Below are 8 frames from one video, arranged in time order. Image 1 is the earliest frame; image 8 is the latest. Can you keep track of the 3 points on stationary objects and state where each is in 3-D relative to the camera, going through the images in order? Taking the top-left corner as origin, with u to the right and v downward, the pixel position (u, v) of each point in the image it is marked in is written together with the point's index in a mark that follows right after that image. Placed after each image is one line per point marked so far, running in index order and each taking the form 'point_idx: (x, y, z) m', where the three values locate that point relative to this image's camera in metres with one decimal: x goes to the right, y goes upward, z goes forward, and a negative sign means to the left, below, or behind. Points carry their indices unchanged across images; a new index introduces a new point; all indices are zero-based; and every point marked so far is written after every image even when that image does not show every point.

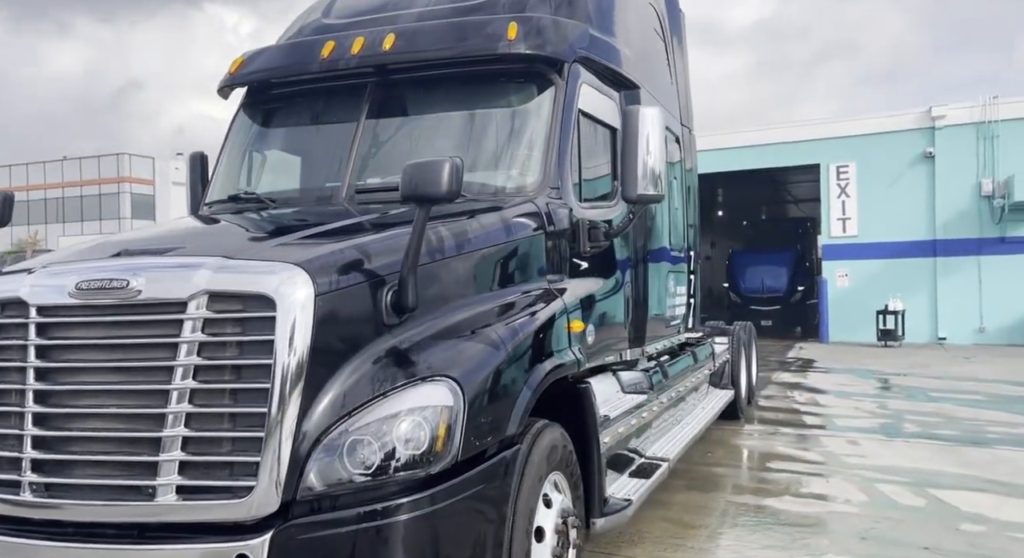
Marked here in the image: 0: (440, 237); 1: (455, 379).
0: (-0.3, +0.2, +3.0) m
1: (-0.2, -0.3, +2.6) m
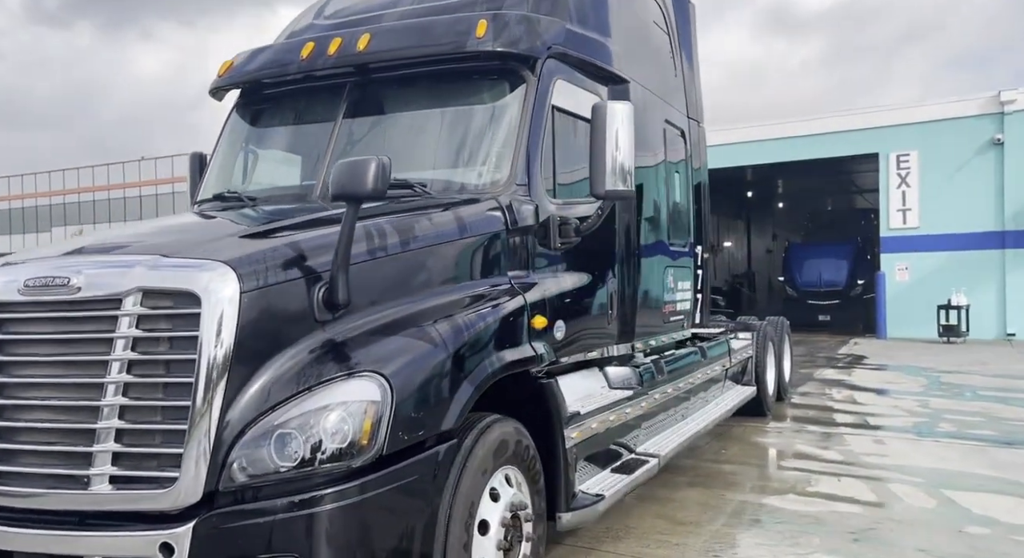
0: (-0.5, +0.2, +3.1) m
1: (-0.4, -0.3, +2.7) m
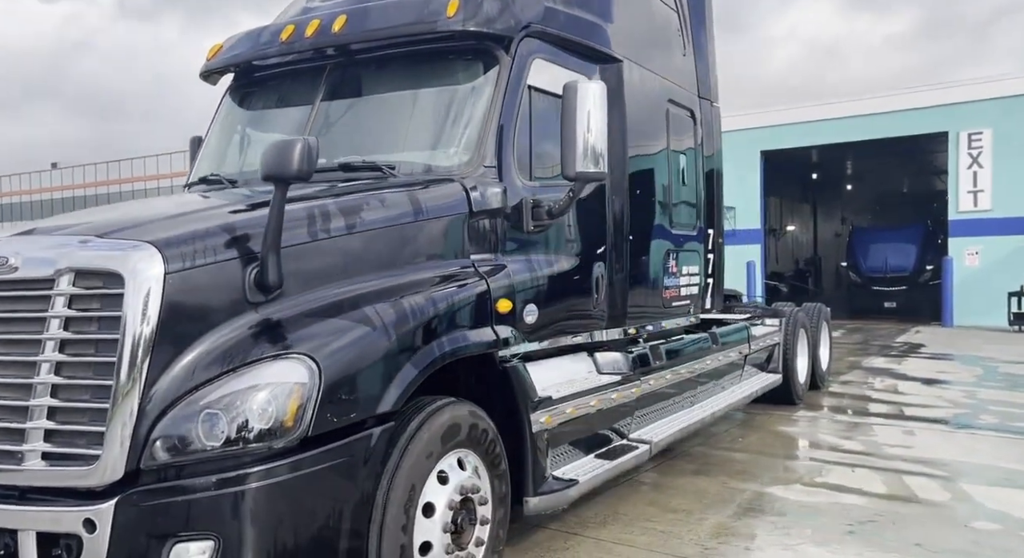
0: (-0.7, +0.2, +3.1) m
1: (-0.6, -0.3, +2.7) m
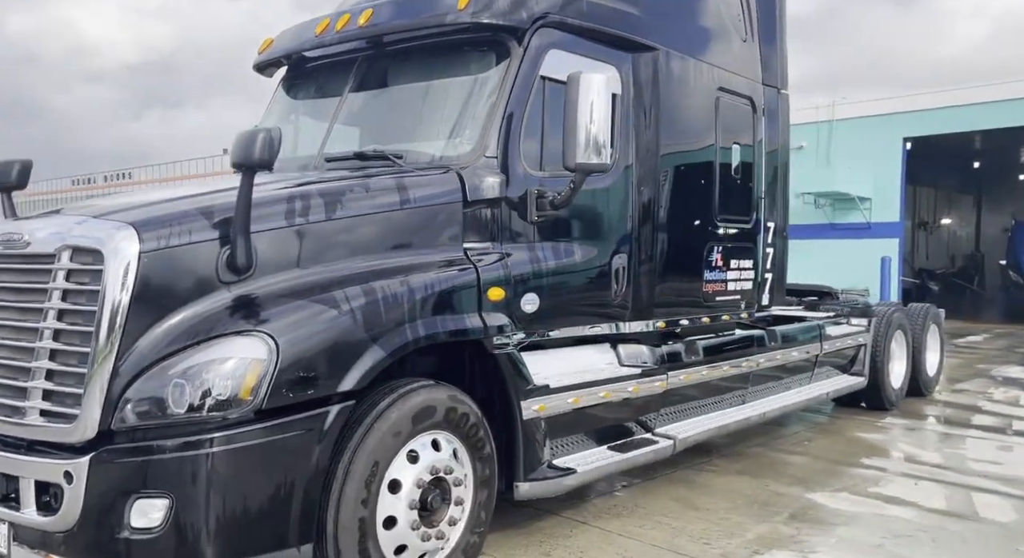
0: (-0.8, +0.3, +3.2) m
1: (-0.8, -0.2, +2.9) m
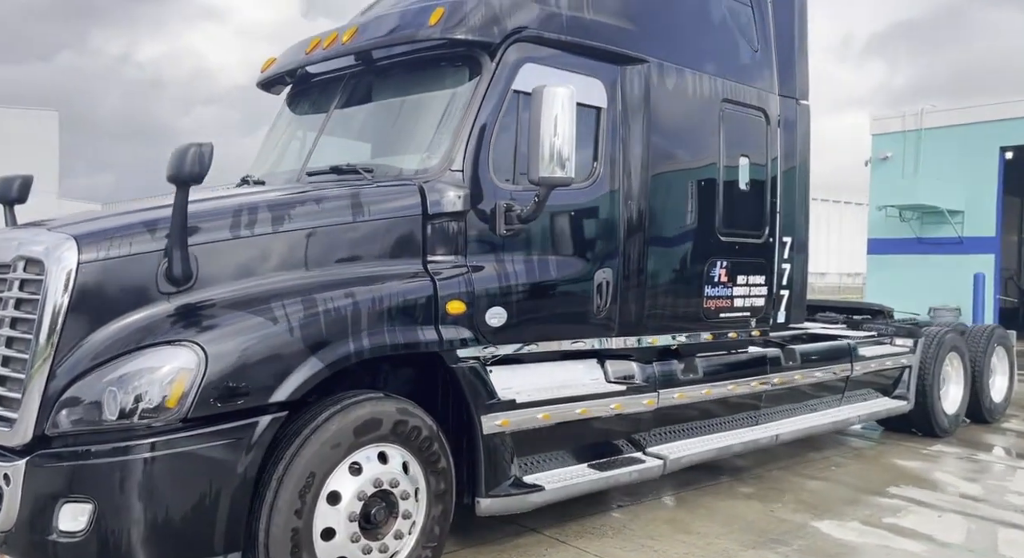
0: (-1.0, +0.2, +3.3) m
1: (-1.1, -0.2, +2.9) m
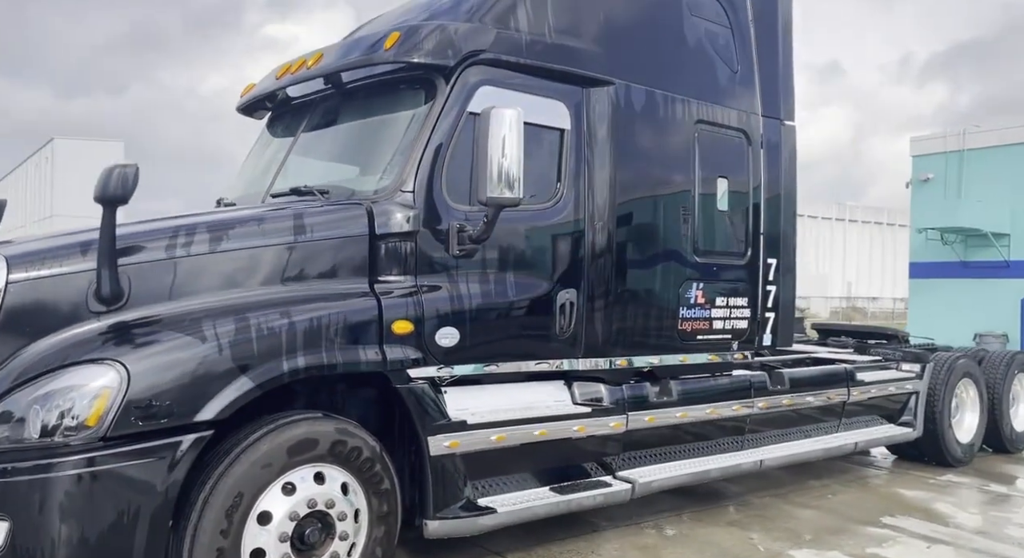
0: (-1.3, +0.2, +3.4) m
1: (-1.4, -0.3, +3.0) m
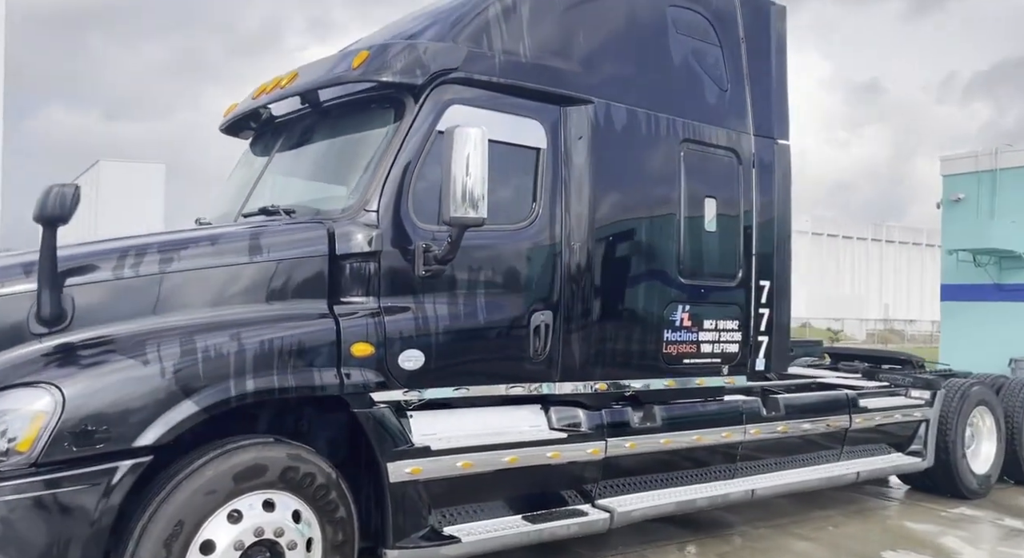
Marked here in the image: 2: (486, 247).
0: (-1.4, +0.1, +3.3) m
1: (-1.5, -0.4, +2.9) m
2: (-0.1, +0.2, +4.1) m
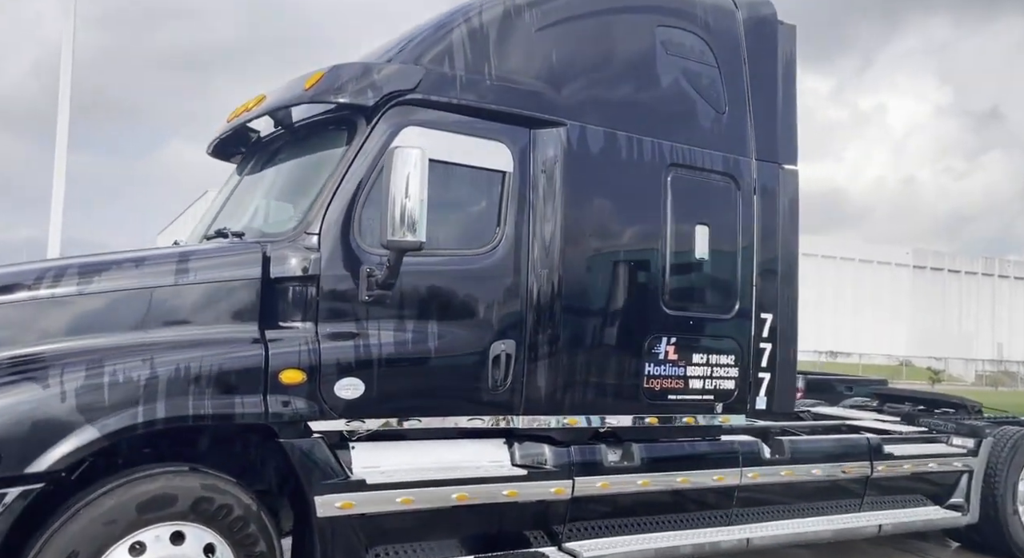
0: (-1.7, 0.0, +3.3) m
1: (-1.9, -0.4, +2.9) m
2: (-0.3, 0.0, +3.9) m
